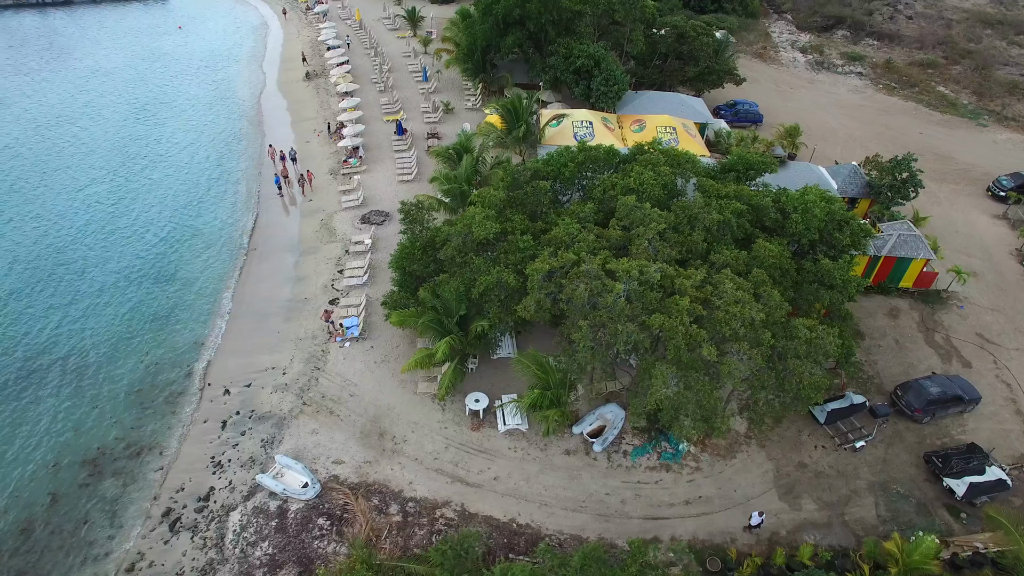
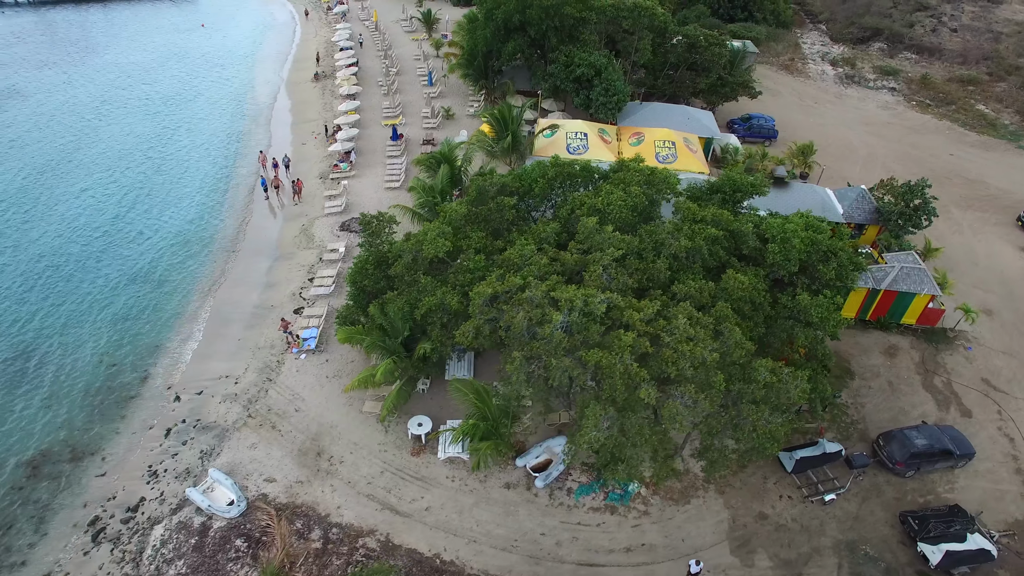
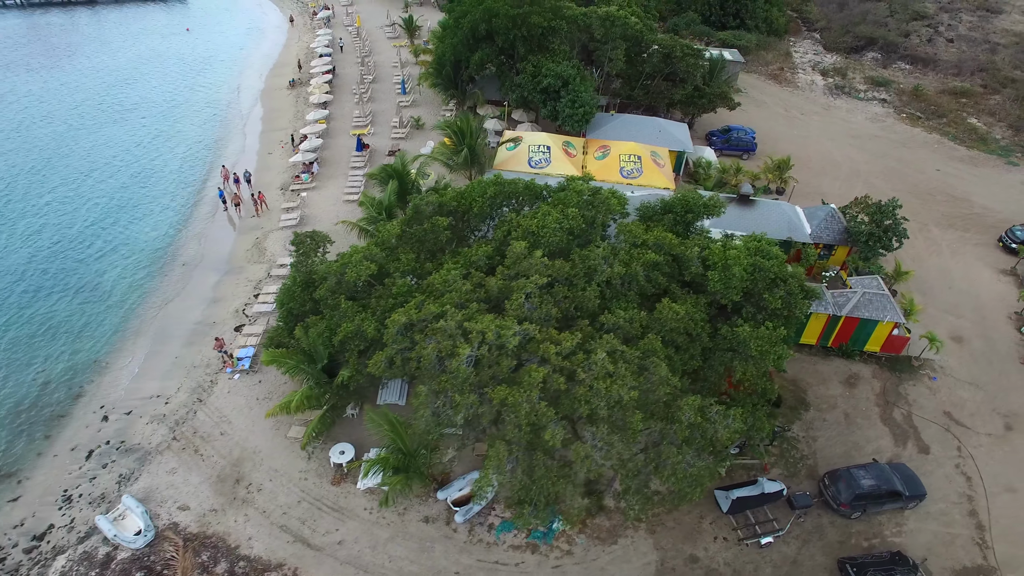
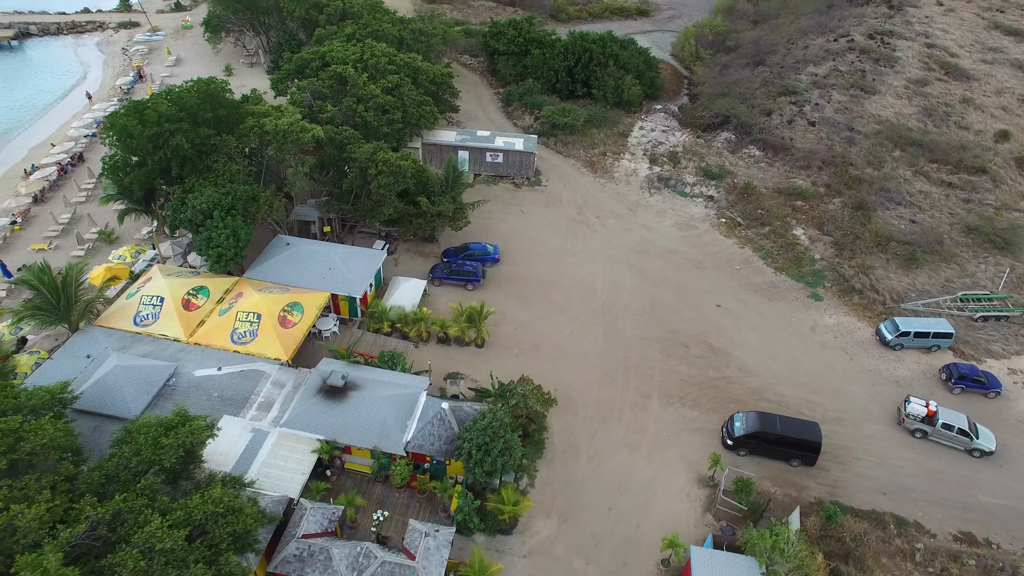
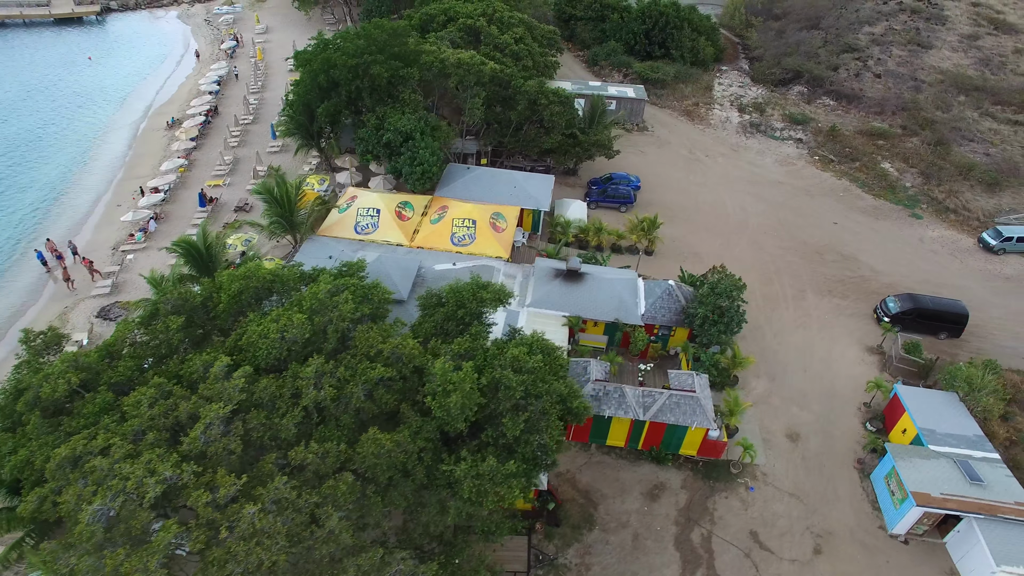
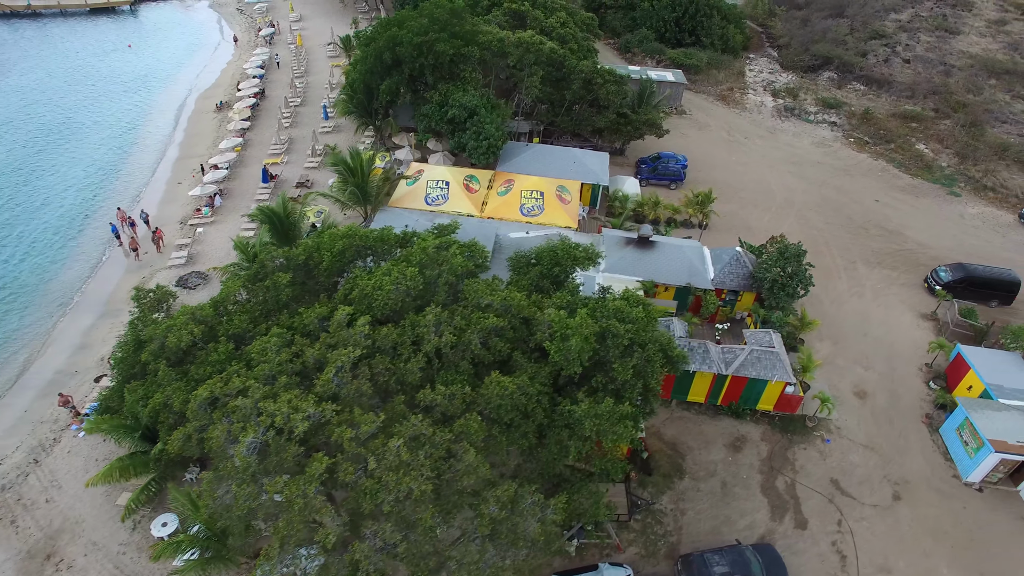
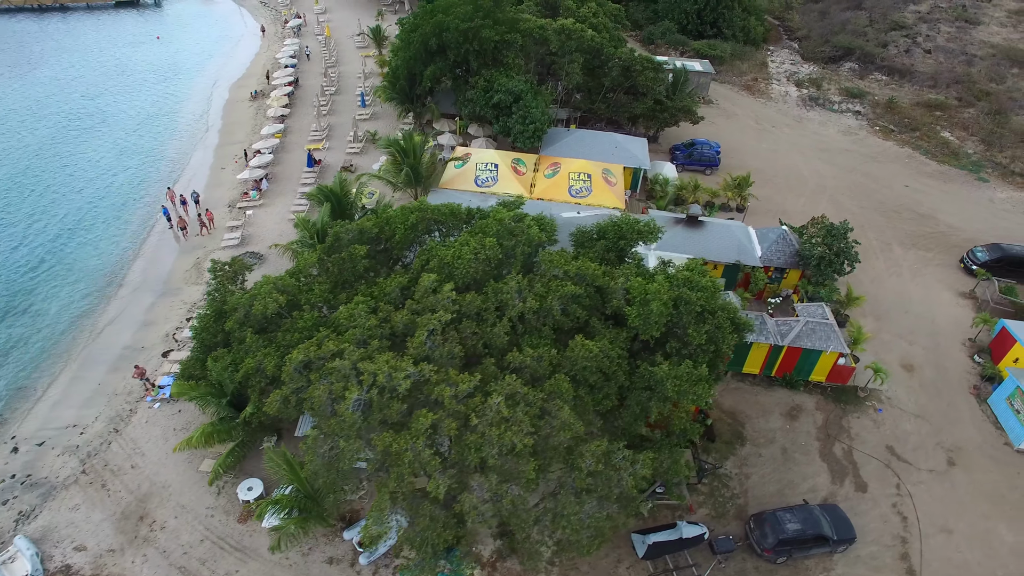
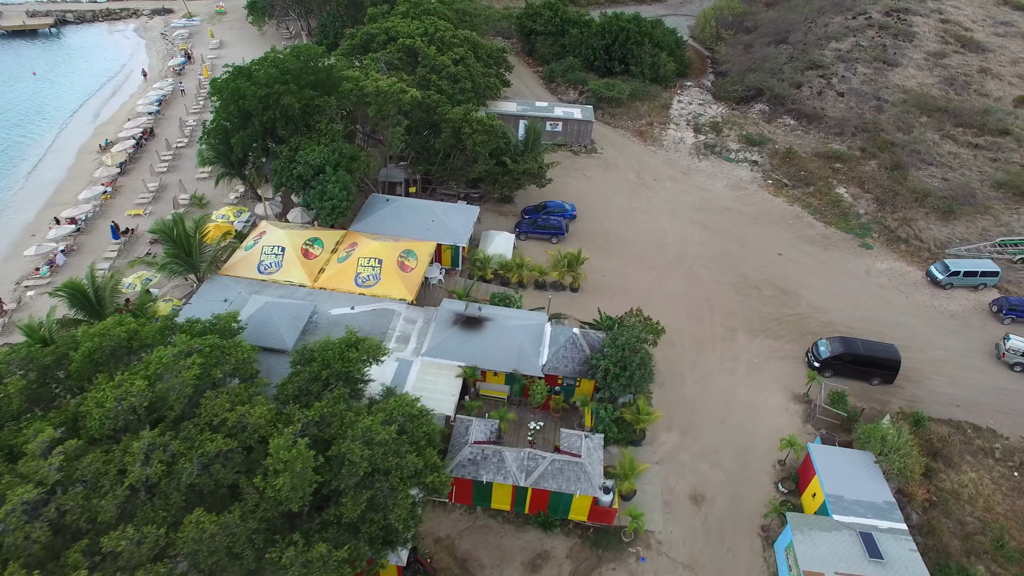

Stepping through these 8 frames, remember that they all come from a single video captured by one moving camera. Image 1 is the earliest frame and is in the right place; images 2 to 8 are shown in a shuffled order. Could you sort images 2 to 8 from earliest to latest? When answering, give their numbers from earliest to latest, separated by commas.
2, 3, 7, 6, 5, 8, 4
